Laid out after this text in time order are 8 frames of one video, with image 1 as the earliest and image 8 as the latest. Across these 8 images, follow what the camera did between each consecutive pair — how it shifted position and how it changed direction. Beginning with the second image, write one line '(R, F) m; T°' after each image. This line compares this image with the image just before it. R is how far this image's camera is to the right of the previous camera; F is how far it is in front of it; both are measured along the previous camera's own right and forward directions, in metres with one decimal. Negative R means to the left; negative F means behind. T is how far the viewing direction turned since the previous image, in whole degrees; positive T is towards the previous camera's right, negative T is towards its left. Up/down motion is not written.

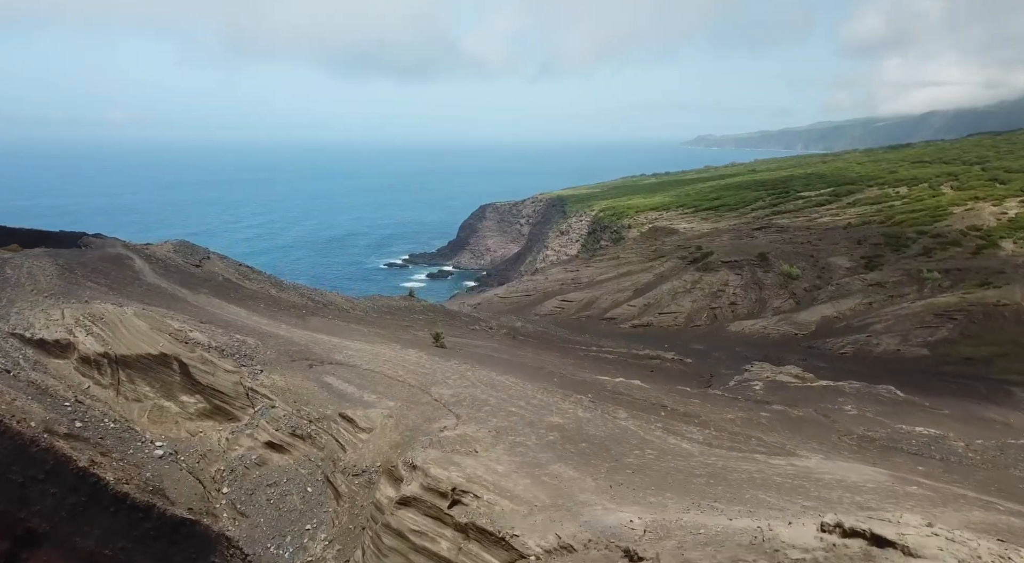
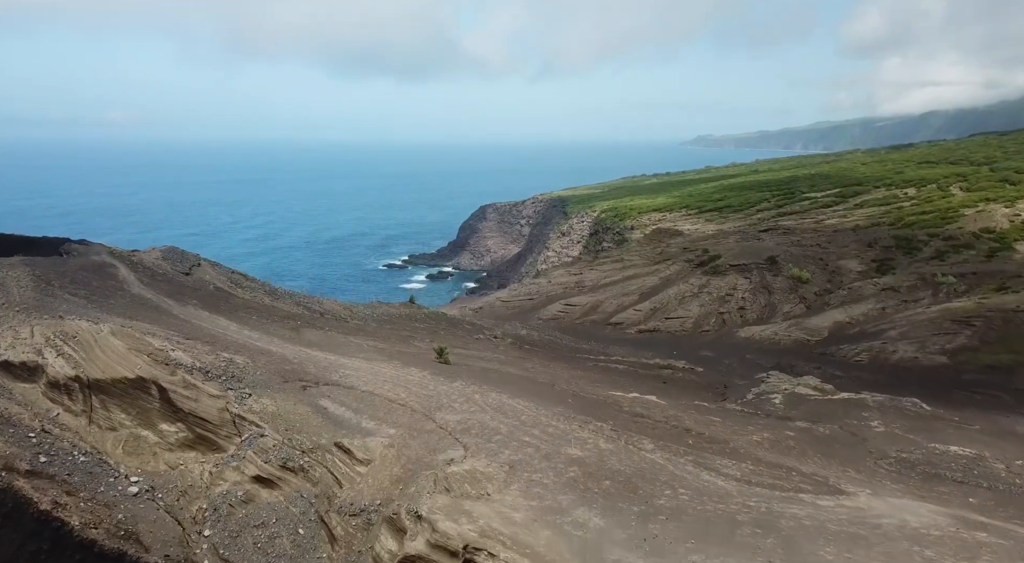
(-0.2, +1.3) m; 0°
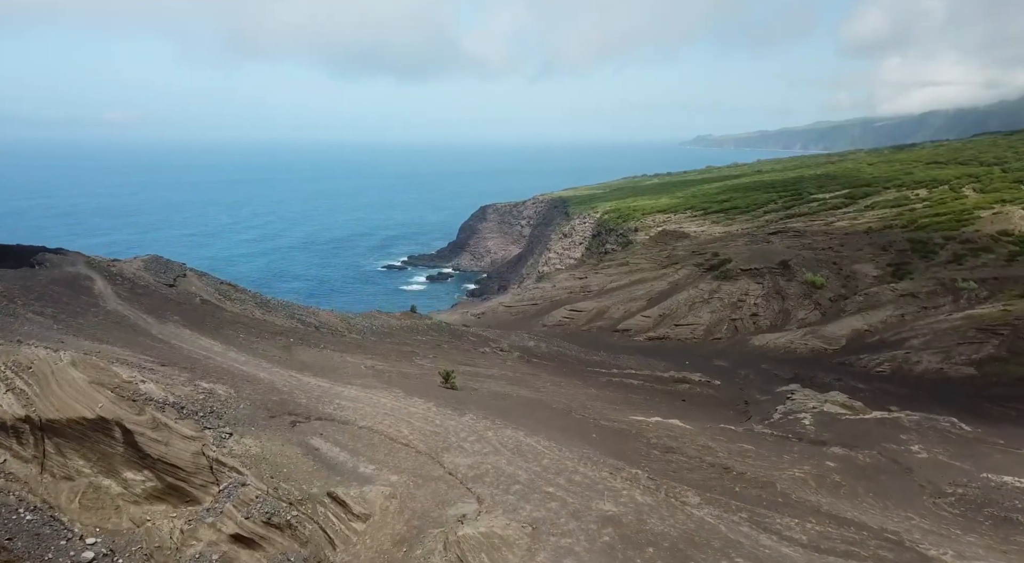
(-0.3, +1.8) m; 0°
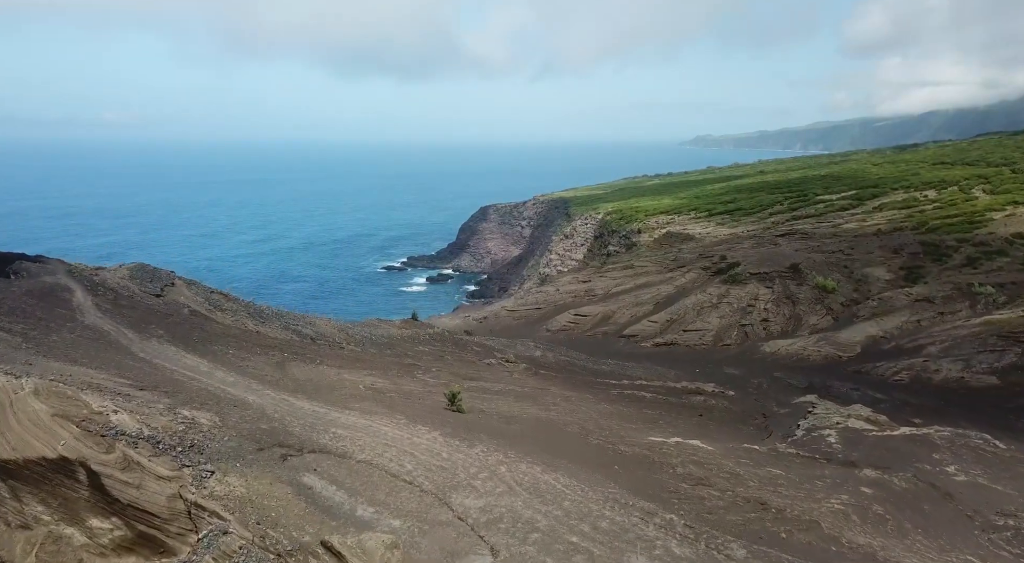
(-0.2, +1.3) m; 0°
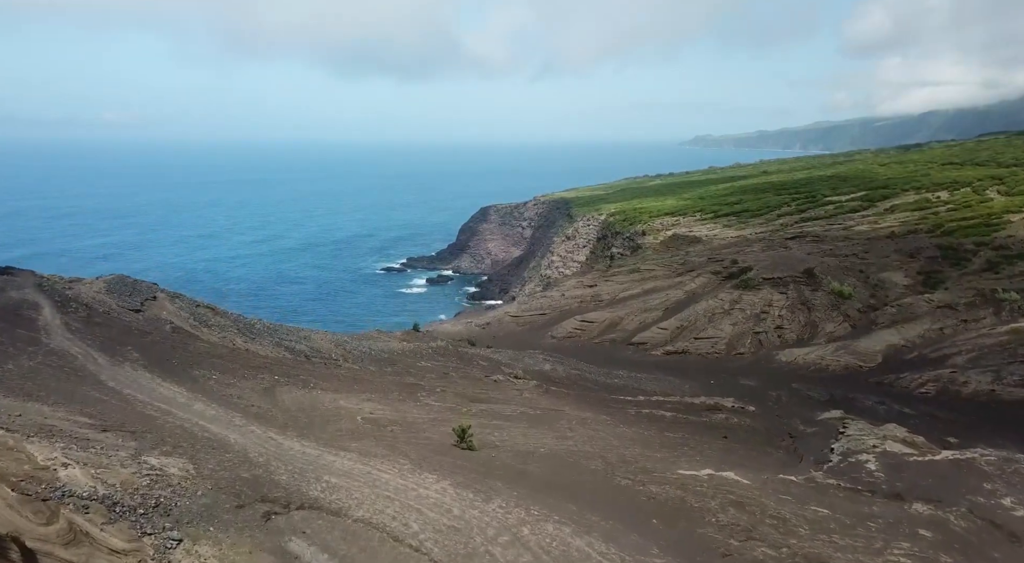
(-0.3, +1.8) m; 0°
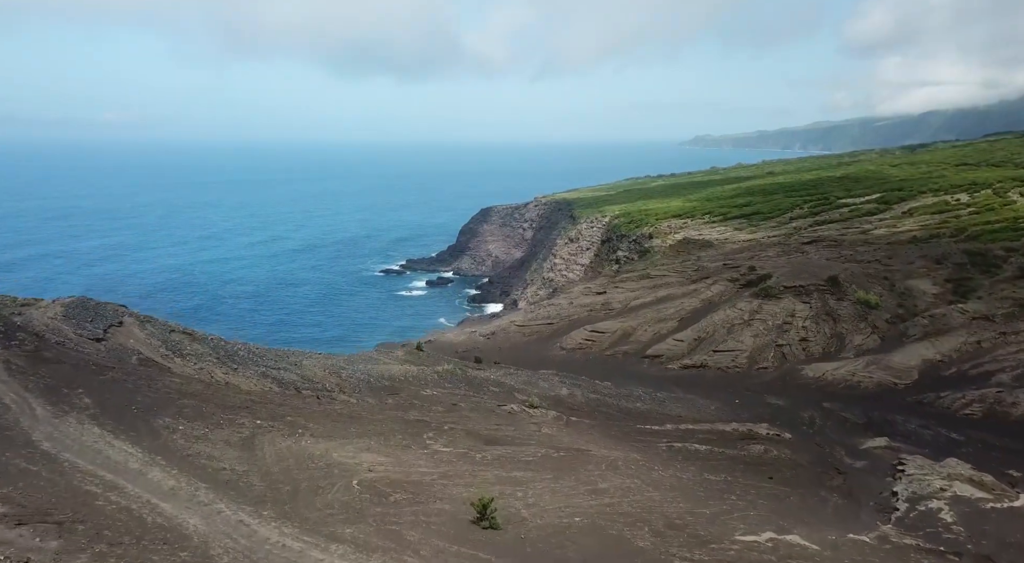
(-0.5, +2.7) m; 0°
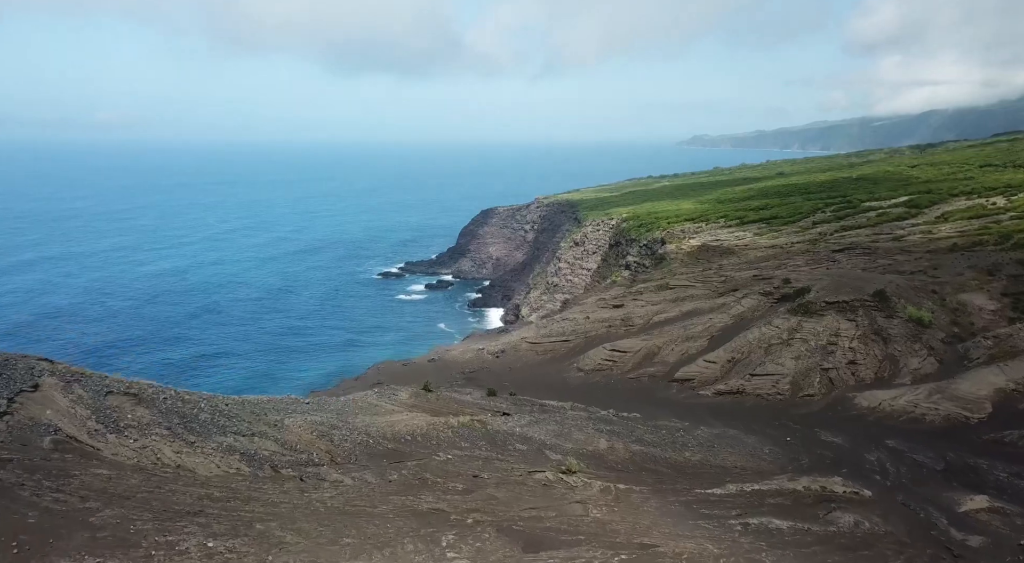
(-0.9, +4.5) m; 0°
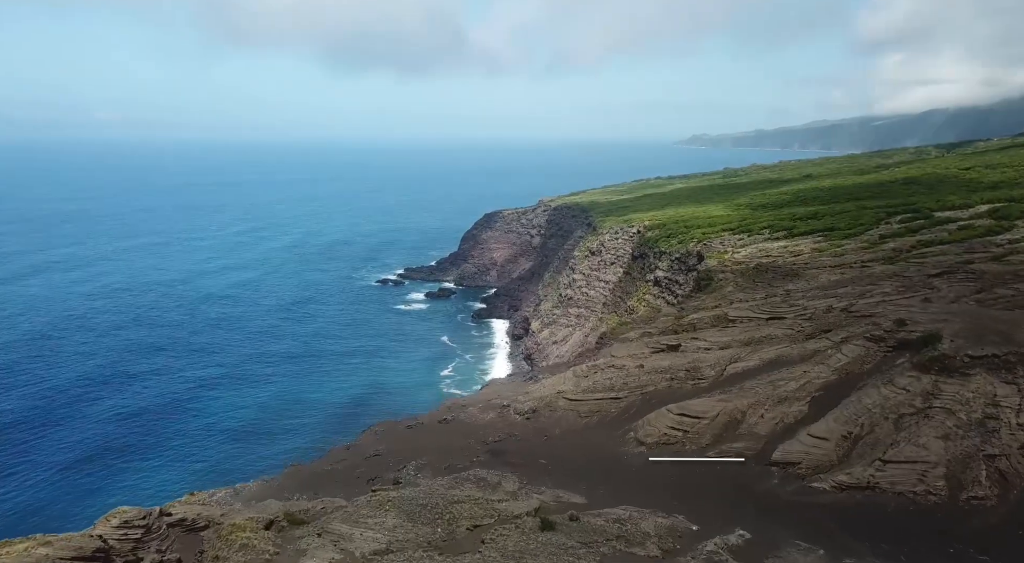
(-1.8, +10.7) m; 0°
